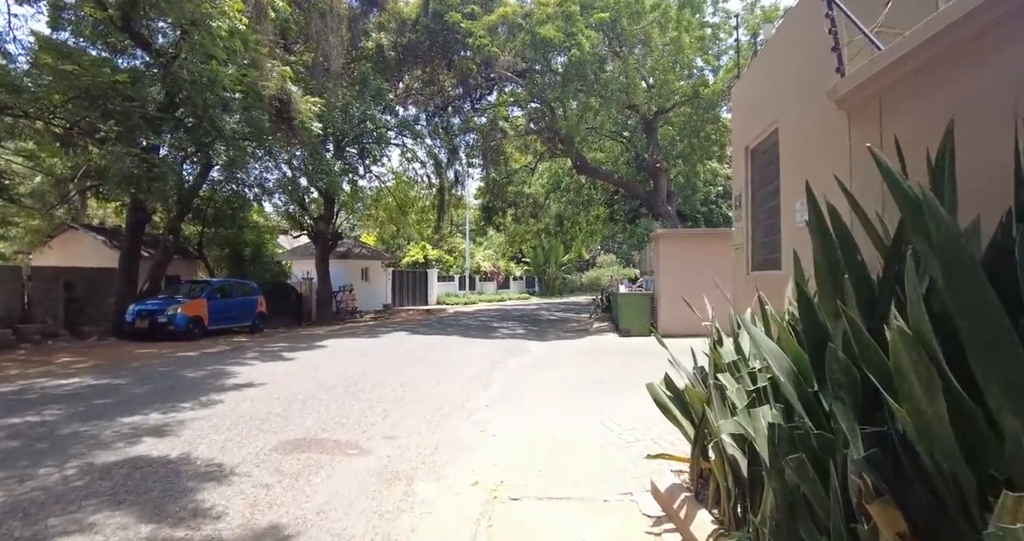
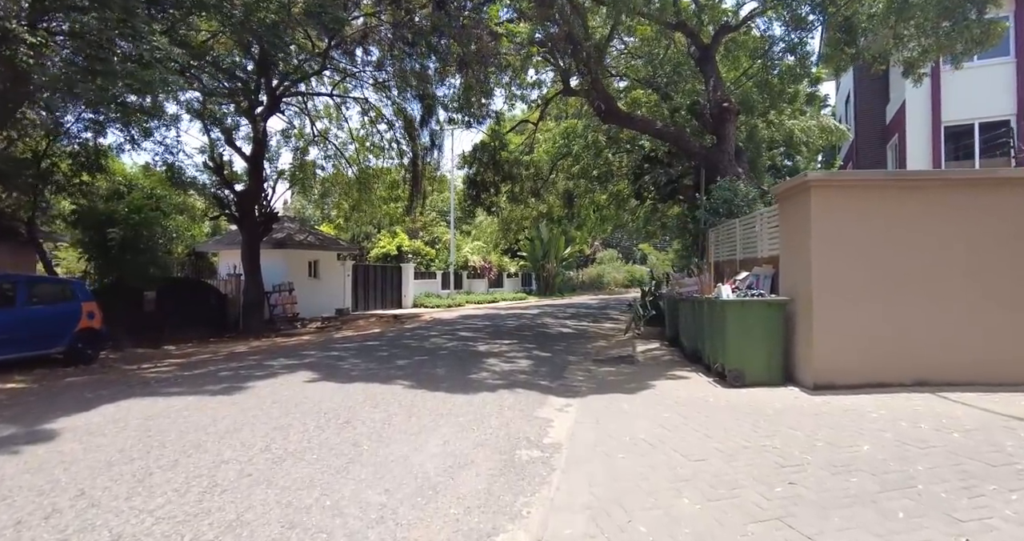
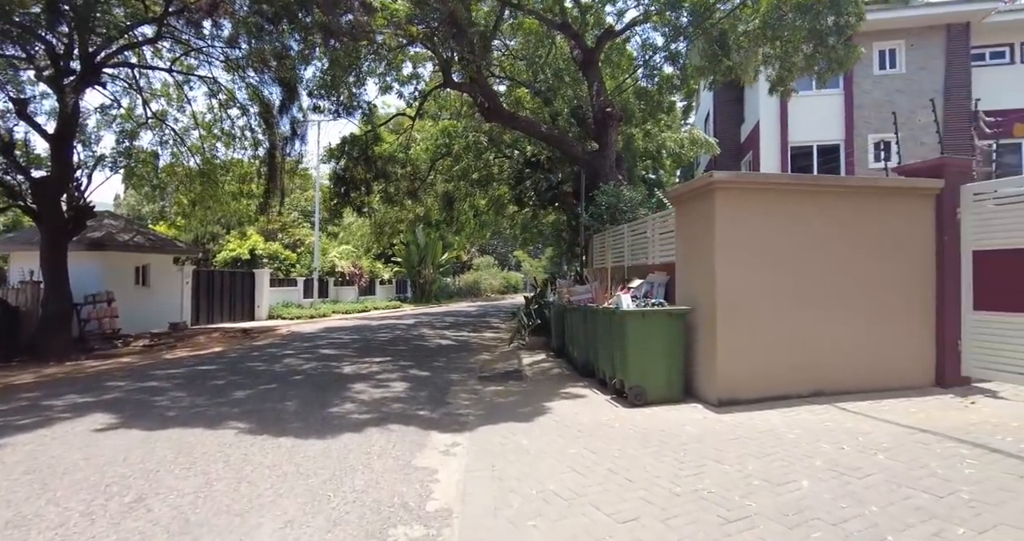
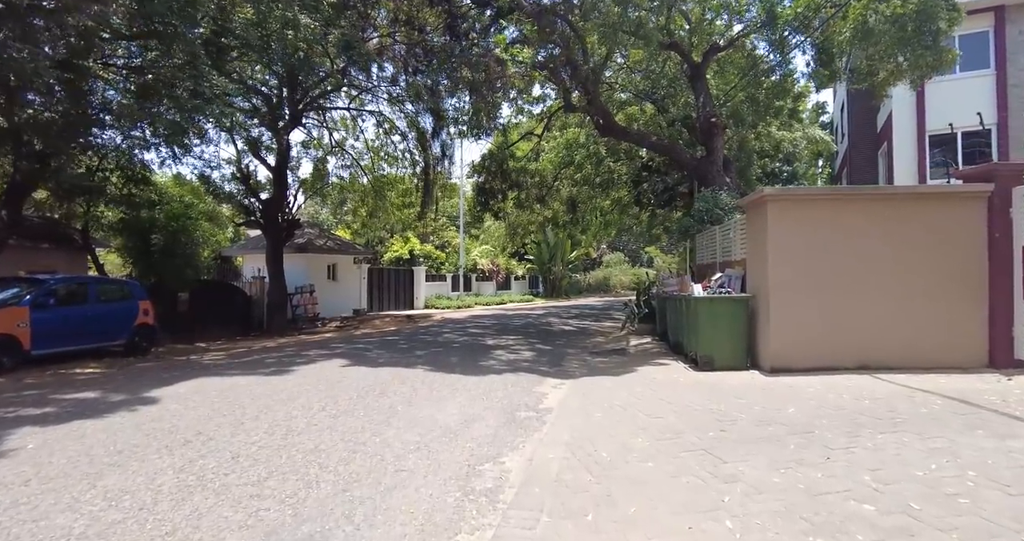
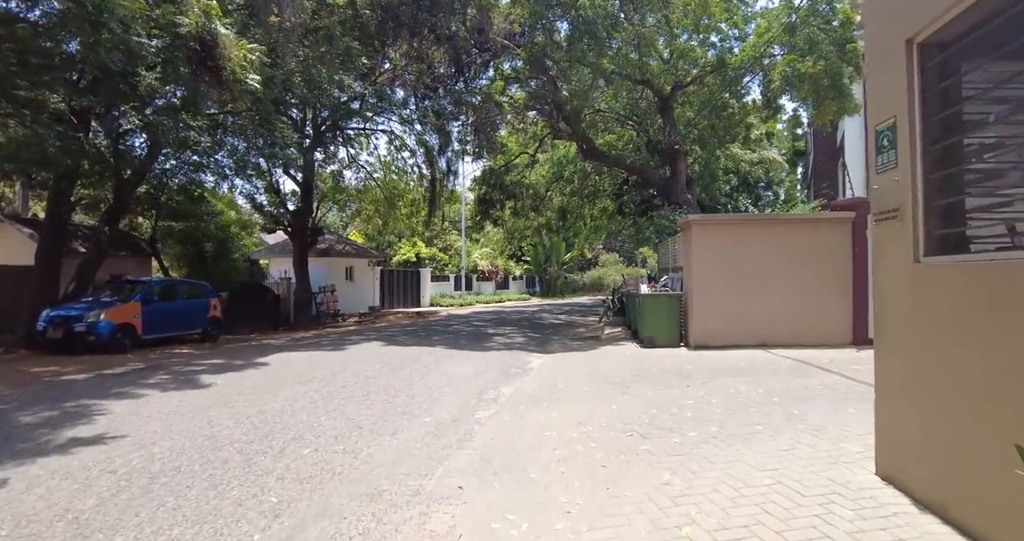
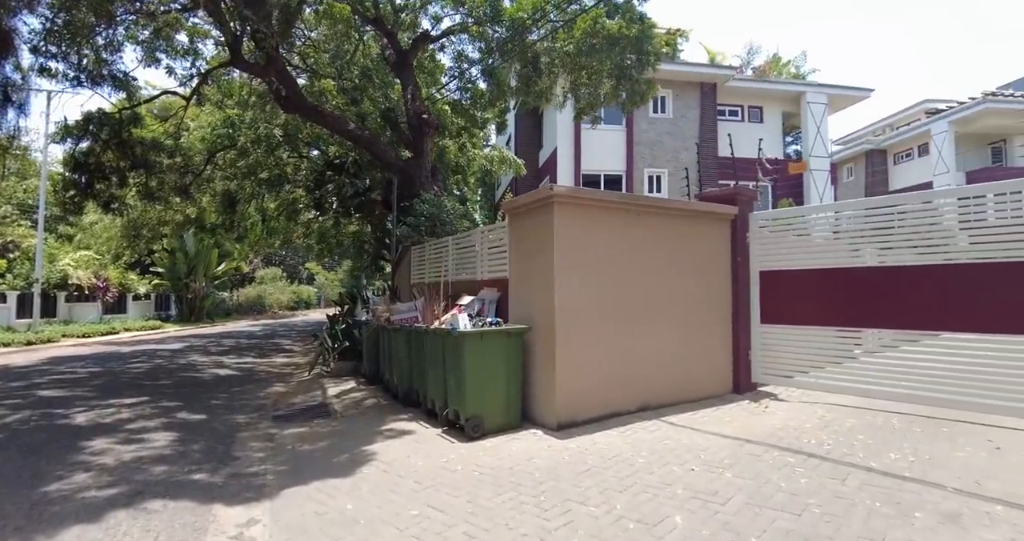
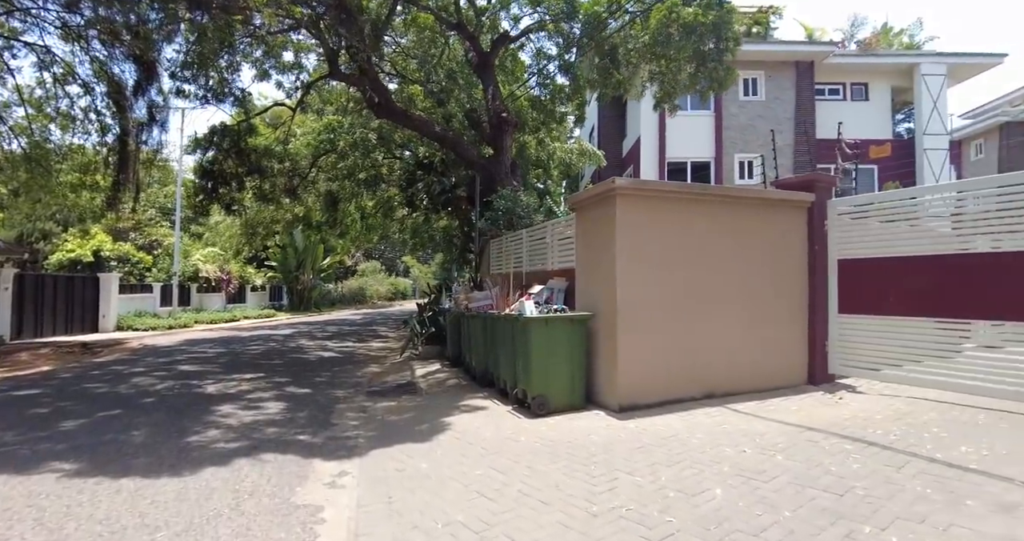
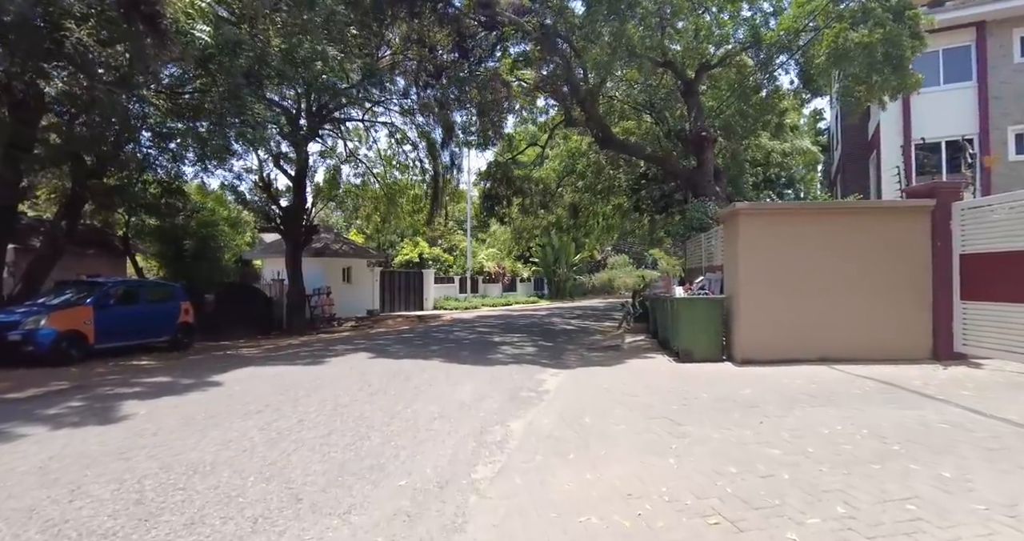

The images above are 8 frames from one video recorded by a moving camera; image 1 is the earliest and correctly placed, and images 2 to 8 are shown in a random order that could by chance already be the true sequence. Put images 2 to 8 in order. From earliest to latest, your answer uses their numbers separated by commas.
5, 8, 4, 2, 3, 7, 6
